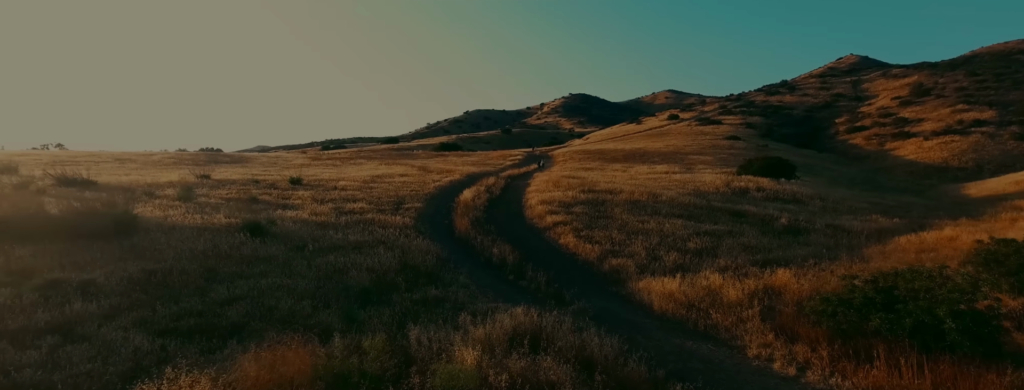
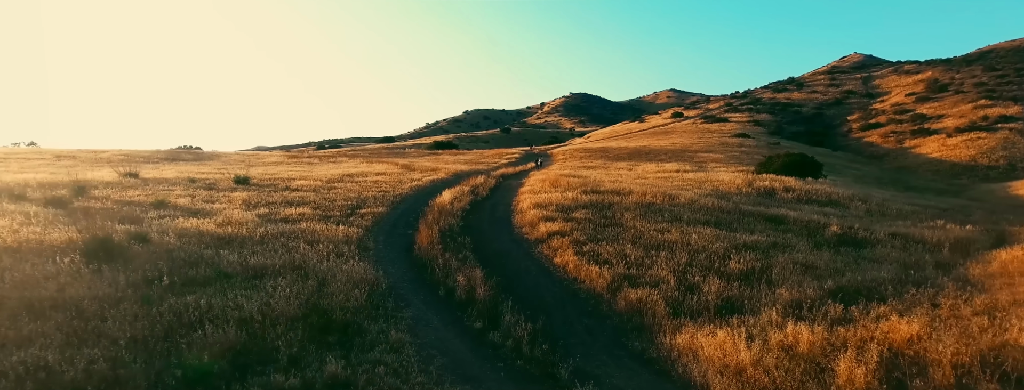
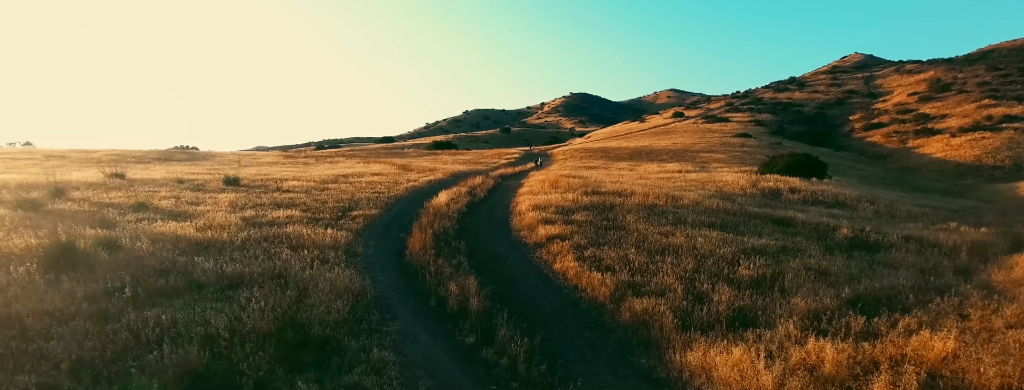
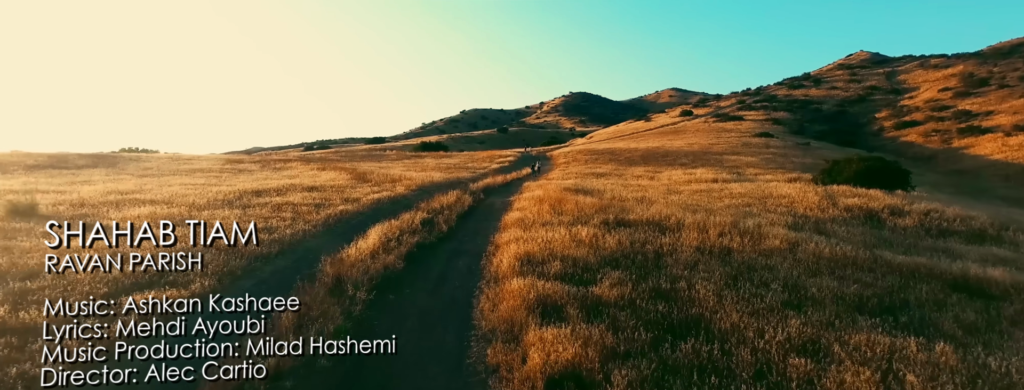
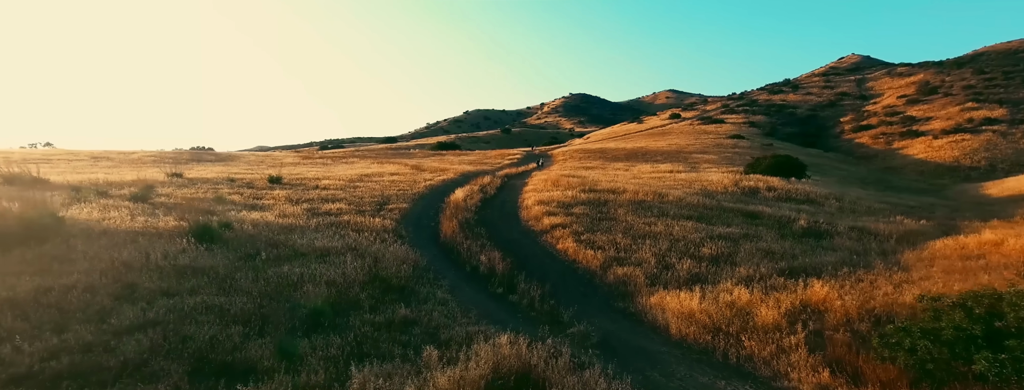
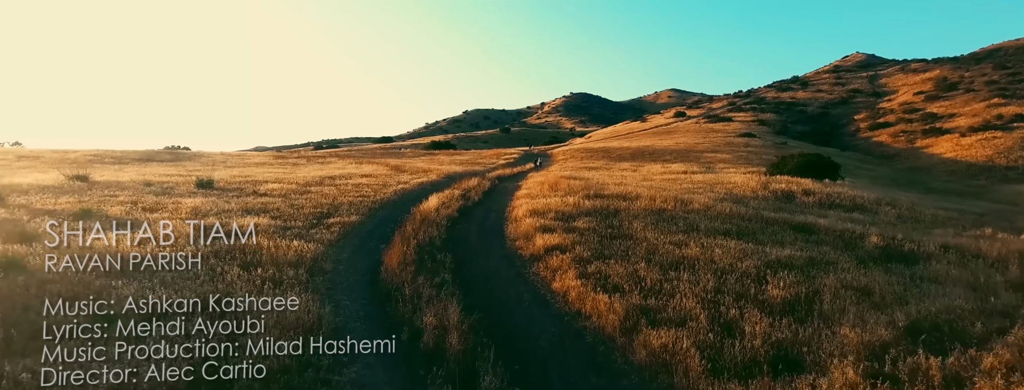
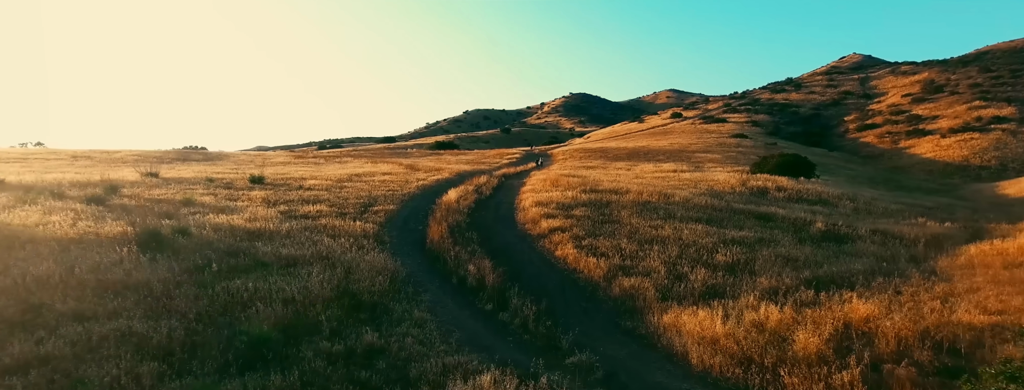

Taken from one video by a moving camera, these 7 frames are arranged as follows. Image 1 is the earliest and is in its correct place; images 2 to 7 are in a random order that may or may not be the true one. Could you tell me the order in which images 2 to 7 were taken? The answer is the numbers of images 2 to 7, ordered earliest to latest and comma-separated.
5, 7, 2, 3, 6, 4
